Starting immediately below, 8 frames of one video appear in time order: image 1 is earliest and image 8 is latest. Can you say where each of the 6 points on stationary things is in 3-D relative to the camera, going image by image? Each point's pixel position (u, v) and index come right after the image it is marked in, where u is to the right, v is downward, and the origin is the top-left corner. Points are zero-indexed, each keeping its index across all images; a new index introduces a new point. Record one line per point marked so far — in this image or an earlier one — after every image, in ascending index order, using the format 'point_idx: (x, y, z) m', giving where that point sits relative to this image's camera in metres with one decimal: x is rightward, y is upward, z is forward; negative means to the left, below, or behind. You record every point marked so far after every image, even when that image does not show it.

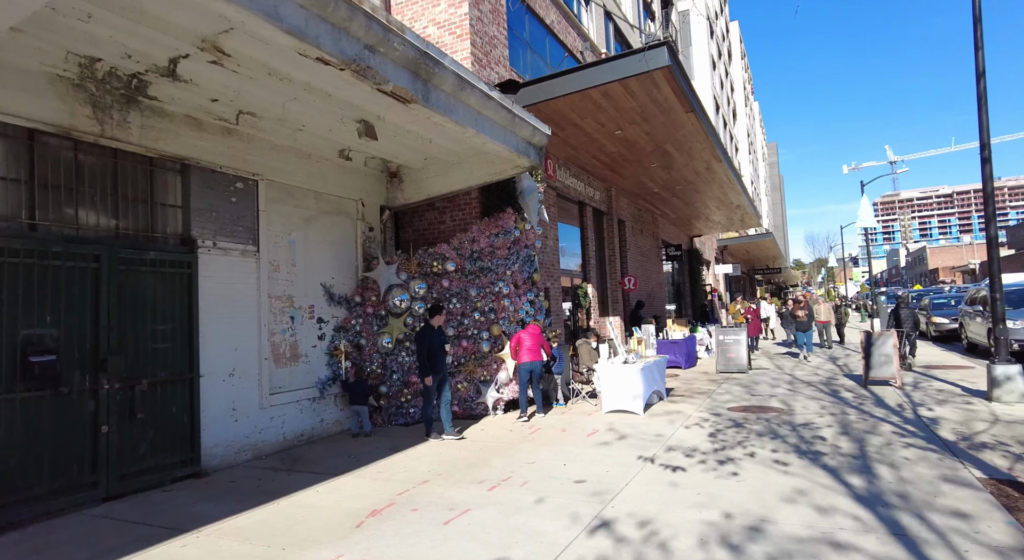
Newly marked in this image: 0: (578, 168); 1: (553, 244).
0: (+1.5, +2.5, +12.1) m
1: (+0.8, +0.7, +10.9) m
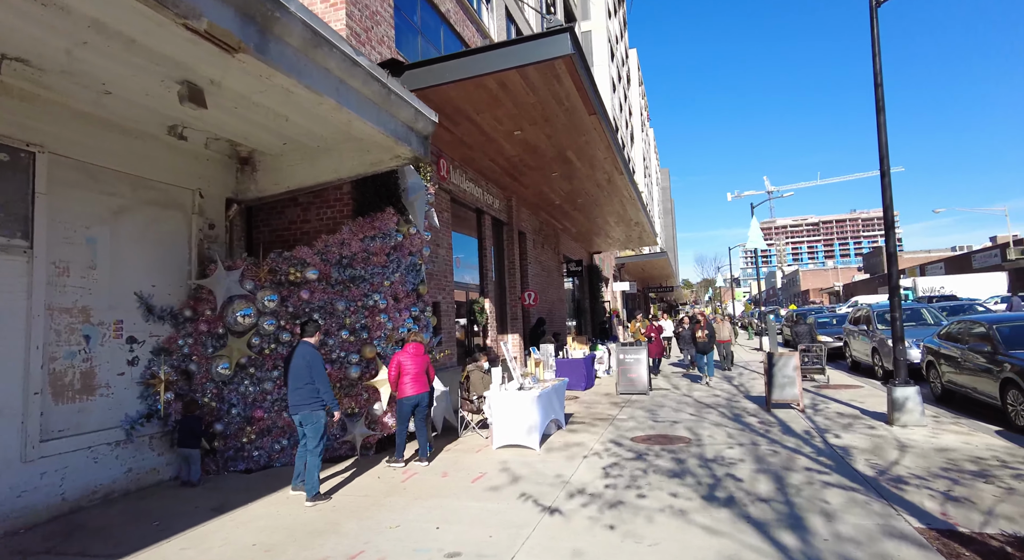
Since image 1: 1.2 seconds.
0: (-0.8, +2.2, +11.1) m
1: (-1.2, +0.5, +9.7) m
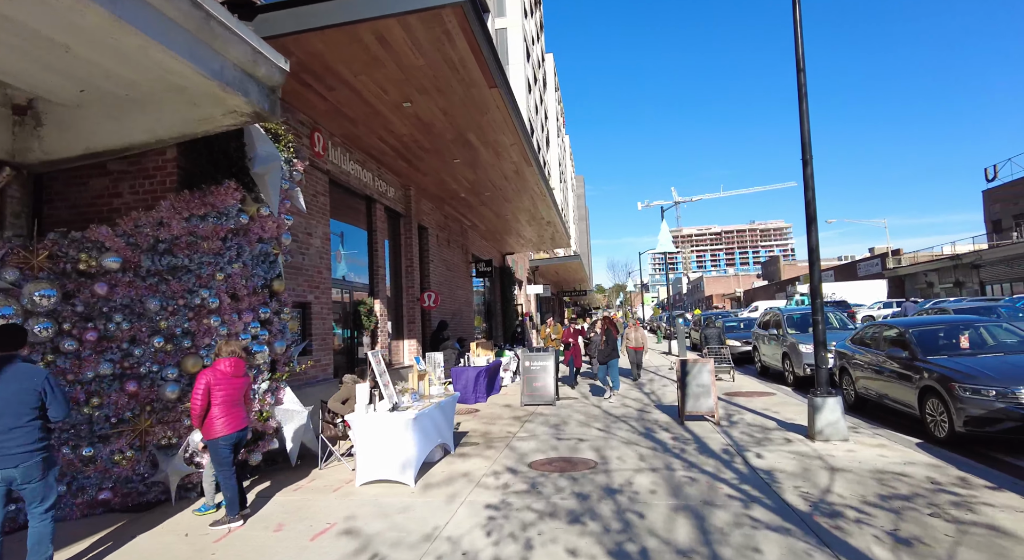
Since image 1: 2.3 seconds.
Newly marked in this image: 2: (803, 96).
0: (-2.7, +2.3, +9.6) m
1: (-3.0, +0.5, +8.1) m
2: (+4.0, +2.5, +7.2) m
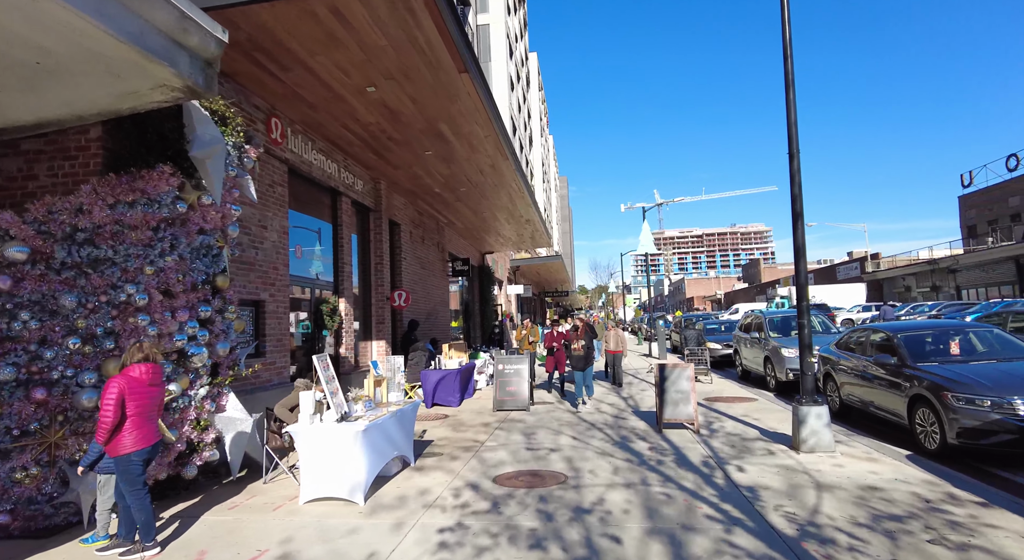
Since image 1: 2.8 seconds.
0: (-3.2, +2.3, +9.1) m
1: (-3.4, +0.6, +7.6) m
2: (+3.6, +2.5, +6.9) m
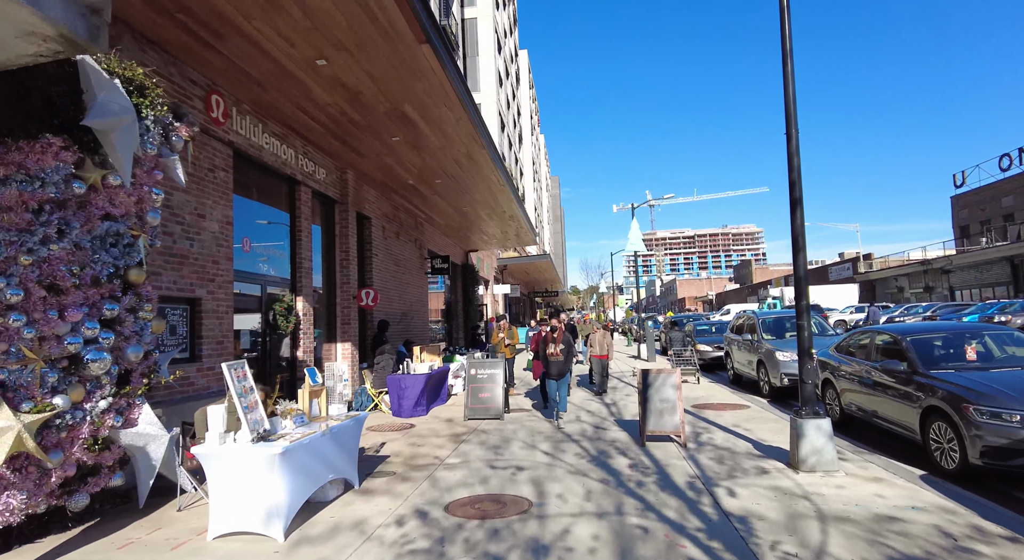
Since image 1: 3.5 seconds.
0: (-3.6, +2.4, +8.3) m
1: (-3.8, +0.6, +6.8) m
2: (+3.2, +2.5, +6.2) m
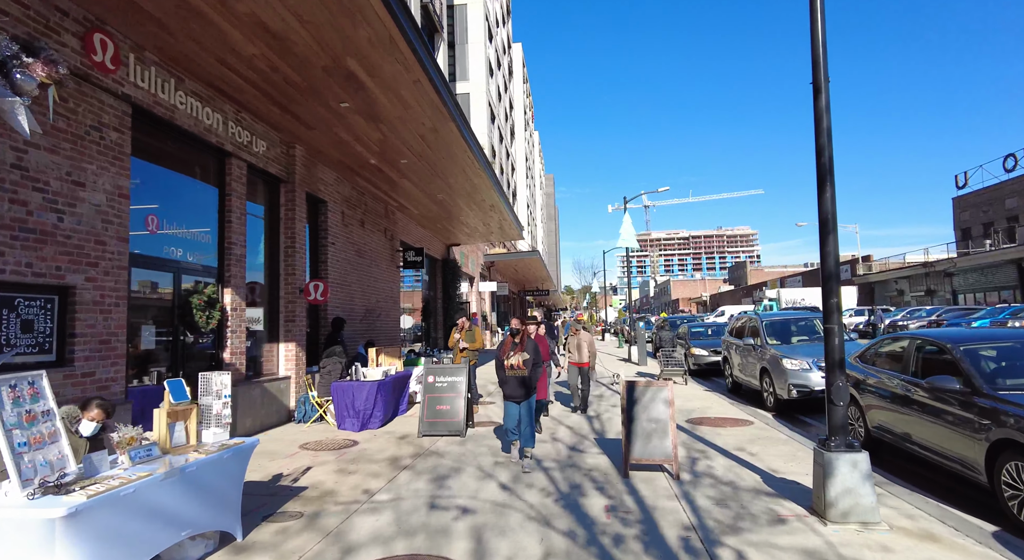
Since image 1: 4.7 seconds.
0: (-4.0, +2.5, +7.0) m
1: (-4.2, +0.8, +5.5) m
2: (+2.8, +2.6, +4.9) m
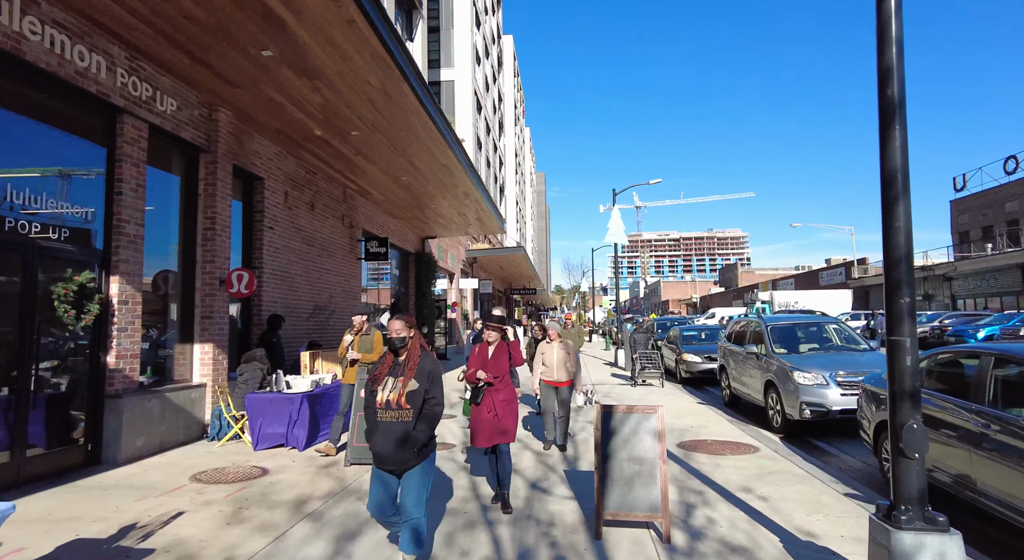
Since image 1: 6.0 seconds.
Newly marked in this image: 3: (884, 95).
0: (-4.5, +2.7, +5.5) m
1: (-4.7, +1.0, +4.0) m
2: (+2.4, +2.7, +3.6) m
3: (+2.1, +1.0, +3.0) m
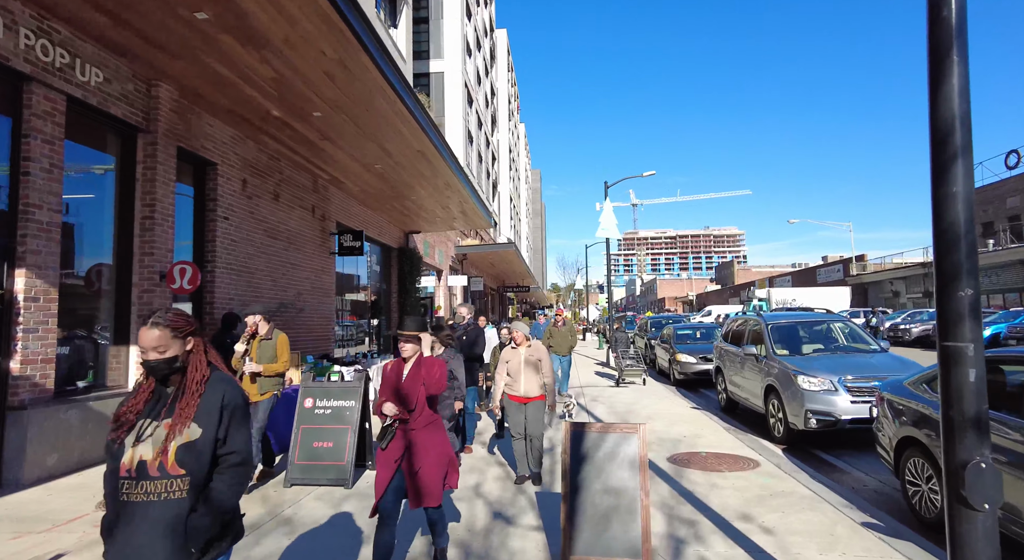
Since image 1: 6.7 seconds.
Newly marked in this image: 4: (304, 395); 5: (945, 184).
0: (-4.8, +2.8, +4.7) m
1: (-5.0, +1.0, +3.2) m
2: (+2.0, +2.7, +2.8) m
3: (+1.8, +1.1, +2.2) m
4: (-2.0, -1.1, +5.2) m
5: (+1.8, +0.4, +2.1) m
